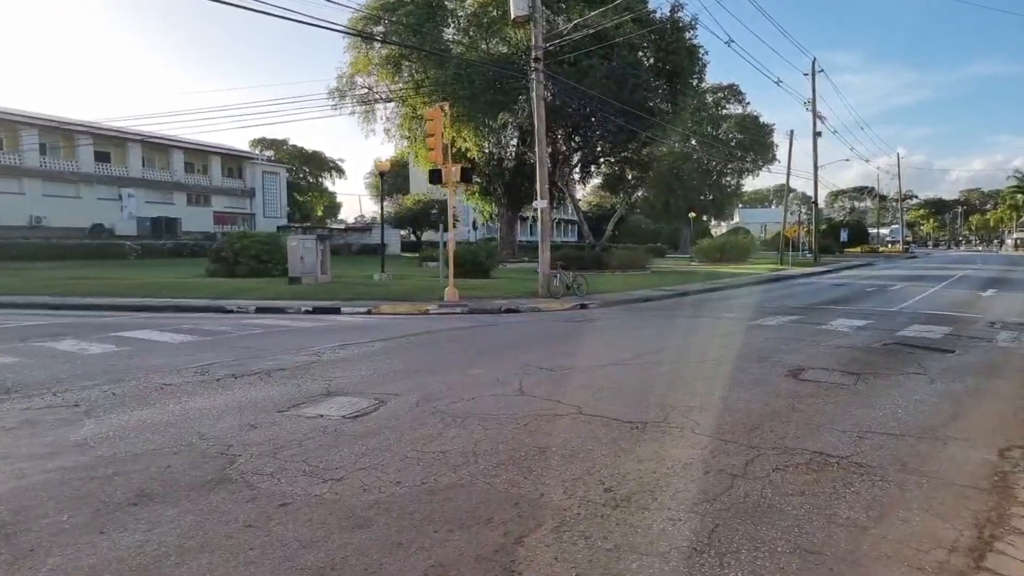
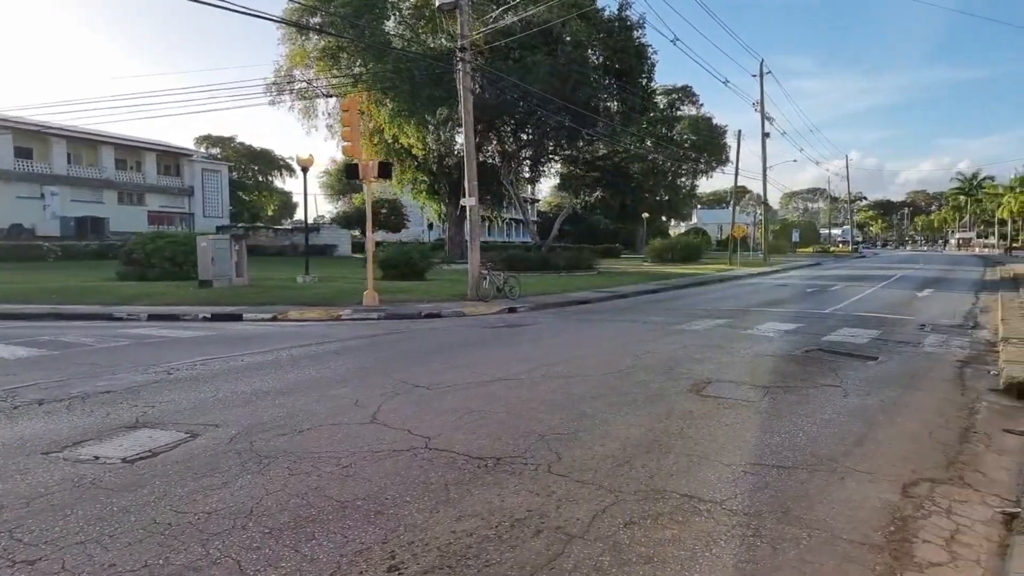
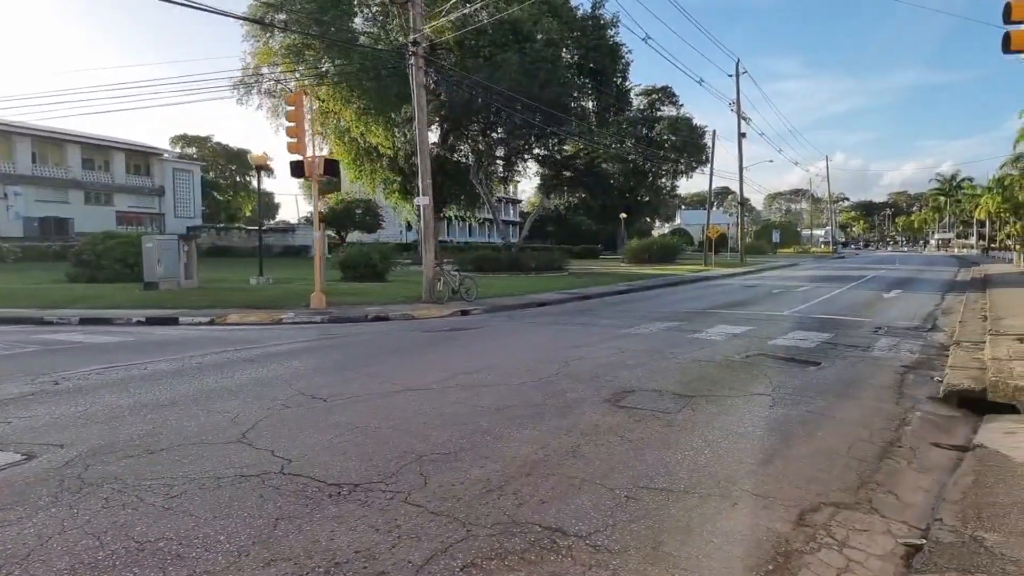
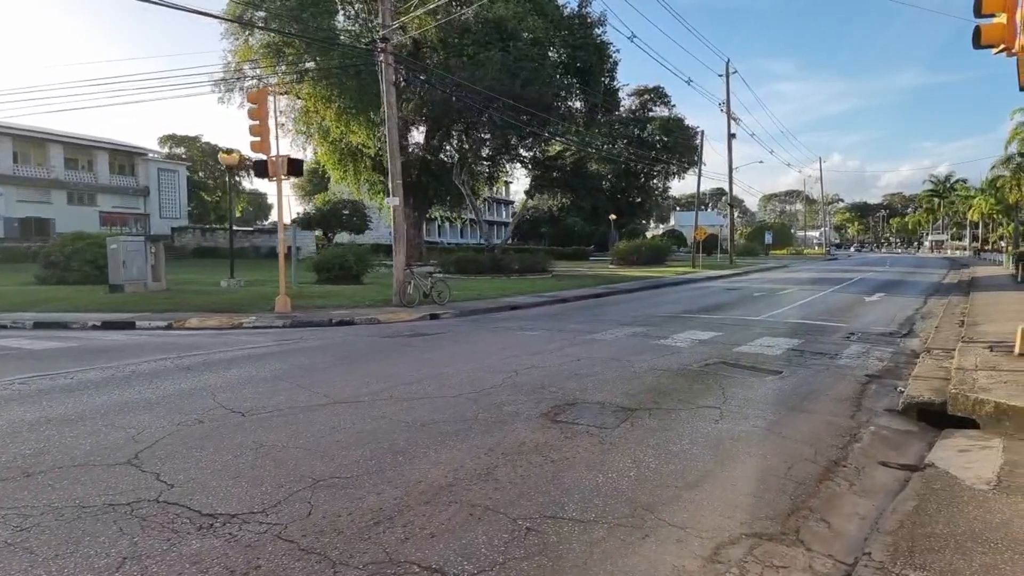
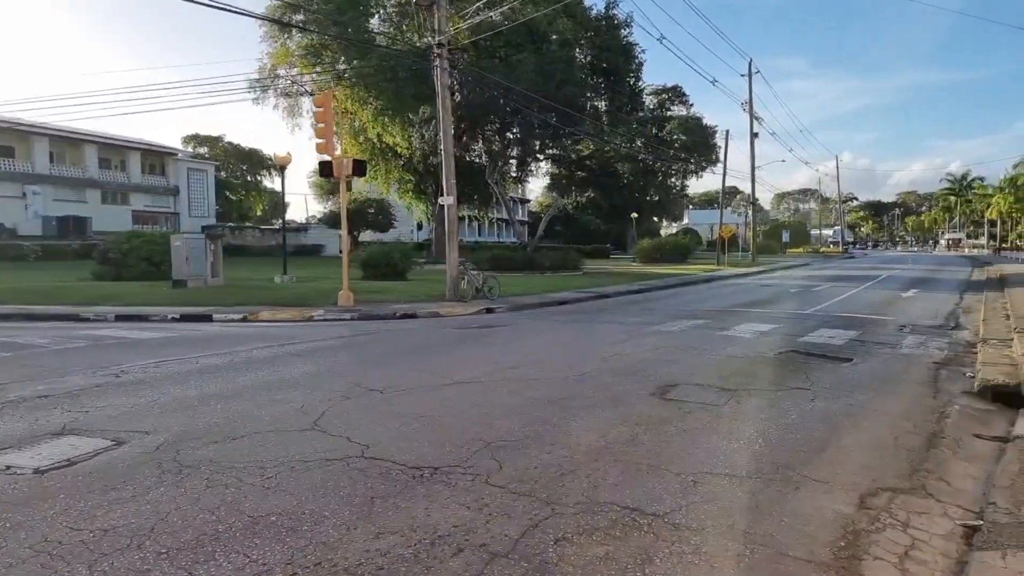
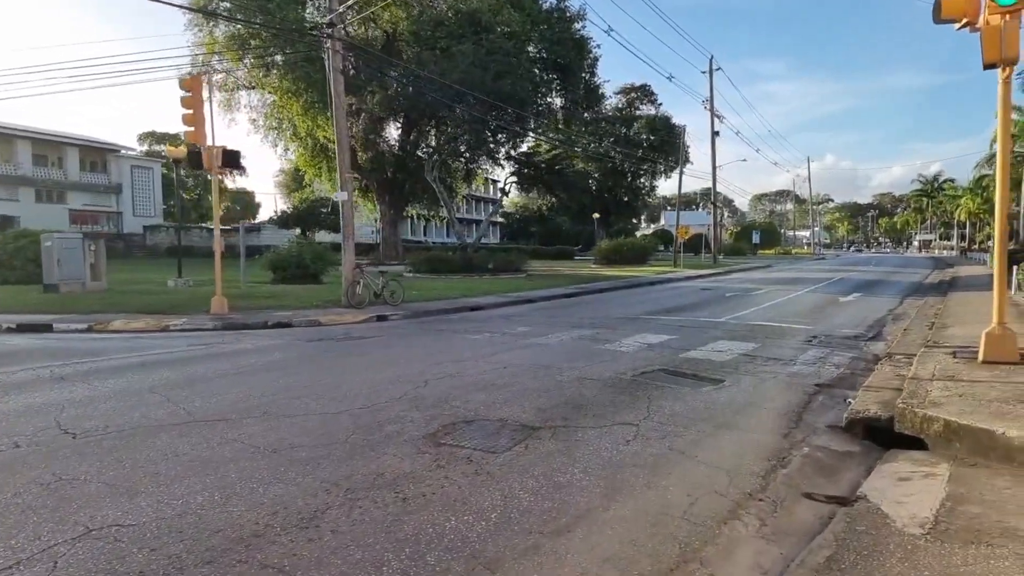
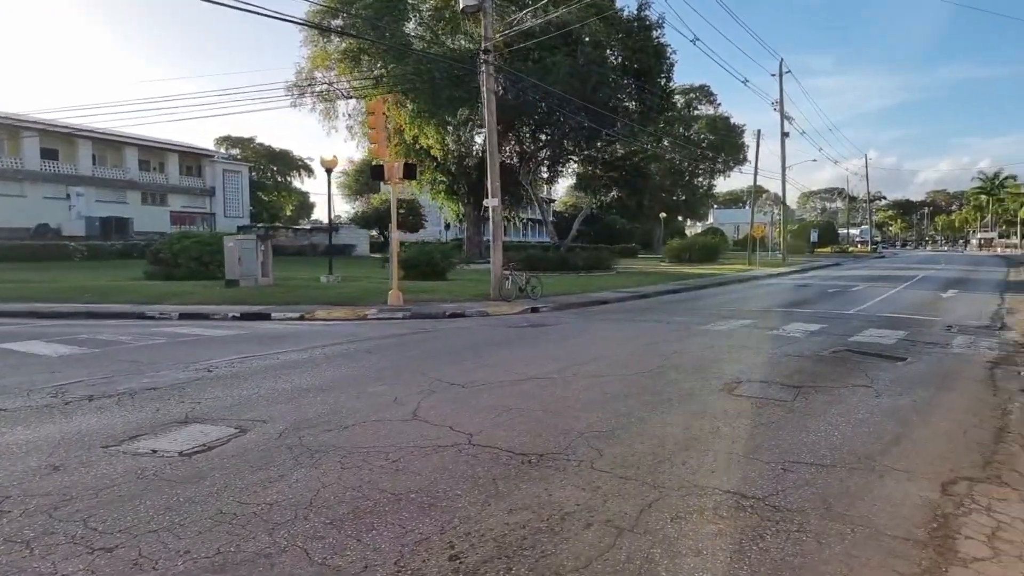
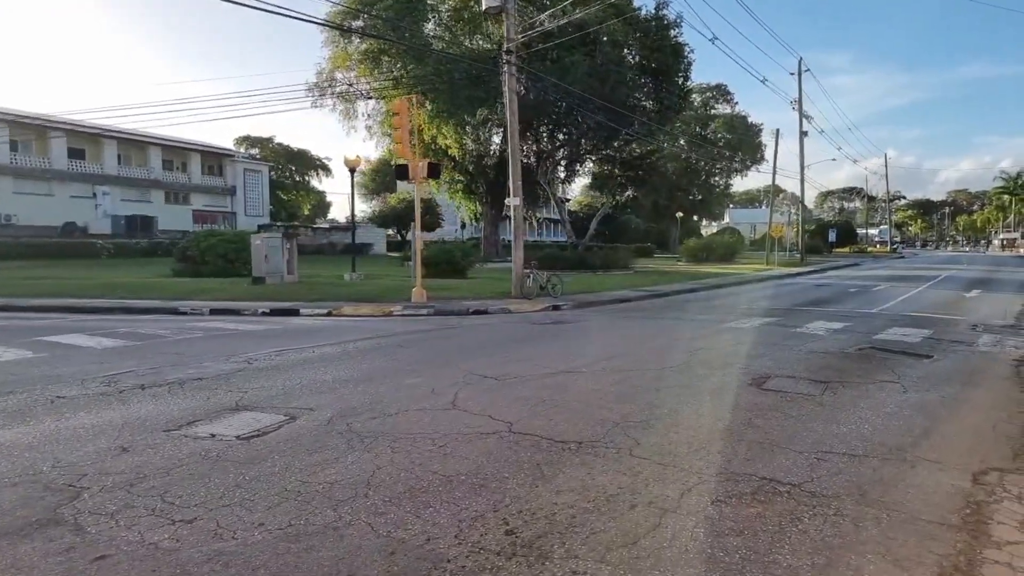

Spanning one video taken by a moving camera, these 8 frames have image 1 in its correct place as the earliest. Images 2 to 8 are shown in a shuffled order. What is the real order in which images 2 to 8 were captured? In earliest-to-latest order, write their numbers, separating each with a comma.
8, 7, 2, 5, 3, 4, 6
